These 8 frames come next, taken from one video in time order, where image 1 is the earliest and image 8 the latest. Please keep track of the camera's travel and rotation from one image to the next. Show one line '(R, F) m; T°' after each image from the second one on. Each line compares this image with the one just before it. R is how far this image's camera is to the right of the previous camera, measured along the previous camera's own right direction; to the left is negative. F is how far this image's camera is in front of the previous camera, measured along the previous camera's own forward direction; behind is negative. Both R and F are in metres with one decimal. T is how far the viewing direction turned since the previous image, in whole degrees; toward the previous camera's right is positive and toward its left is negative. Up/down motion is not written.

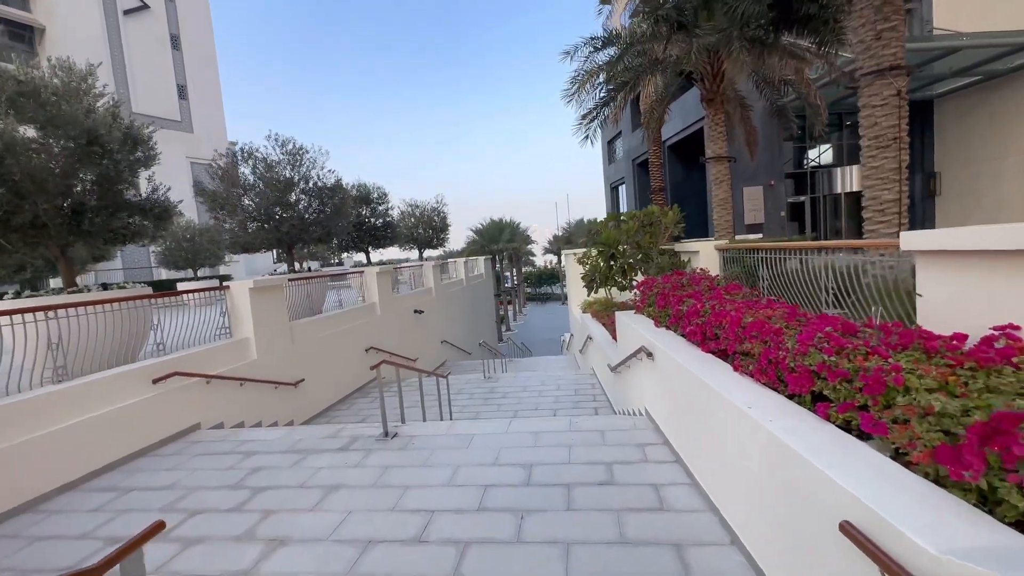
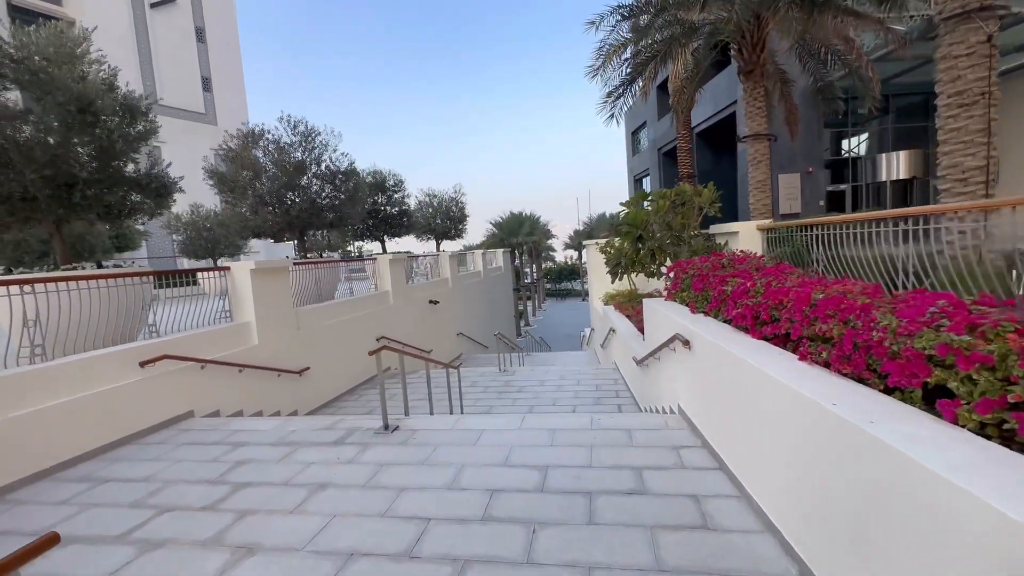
(0.0, +0.5) m; -3°
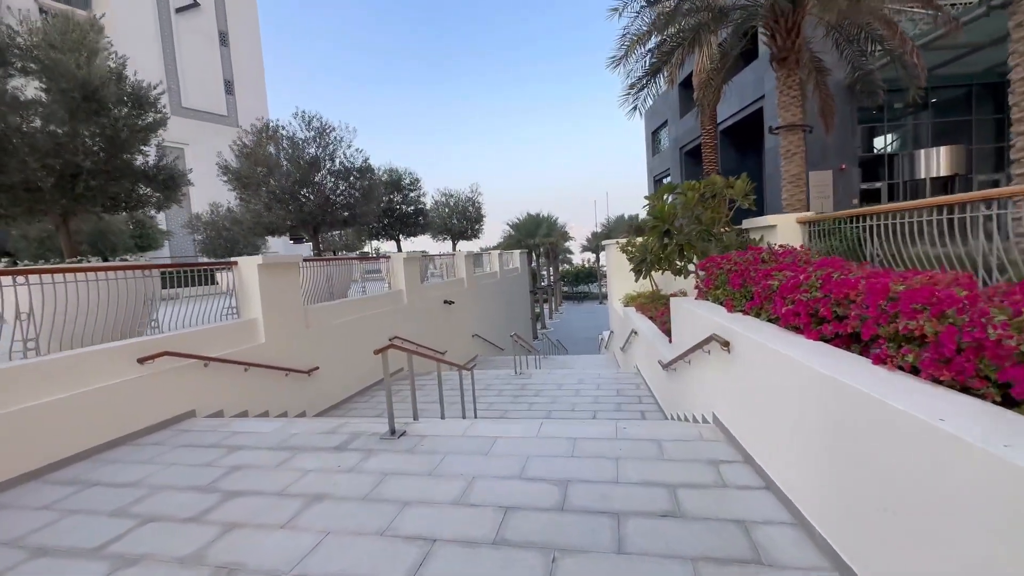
(0.0, +0.3) m; -2°
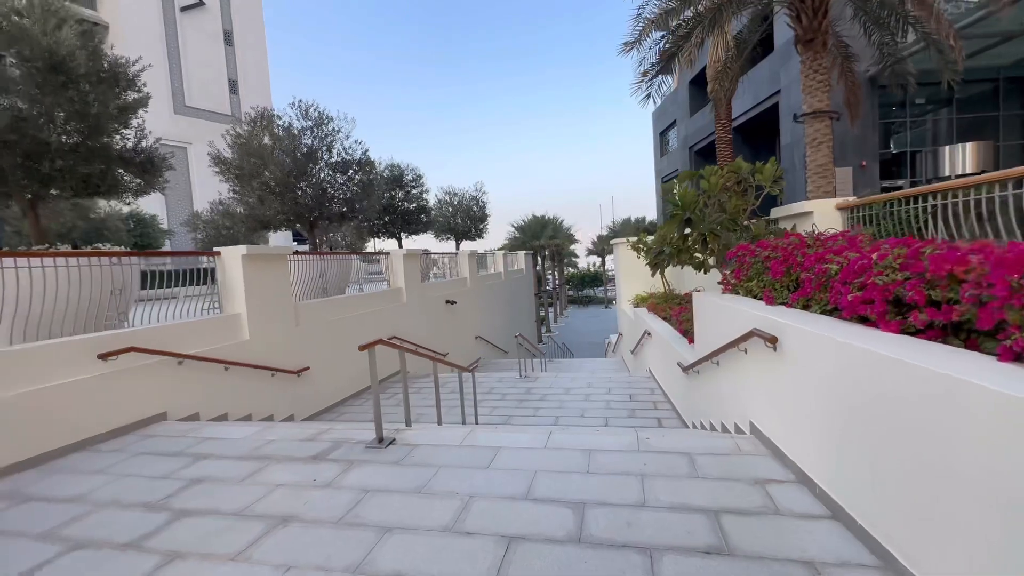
(0.0, +0.4) m; -1°
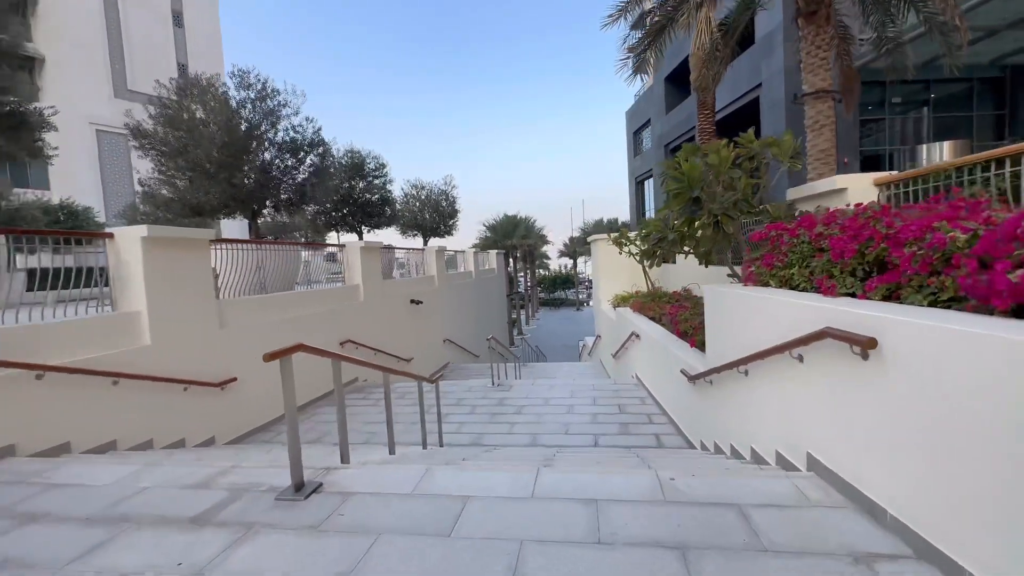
(0.0, +0.8) m; +4°
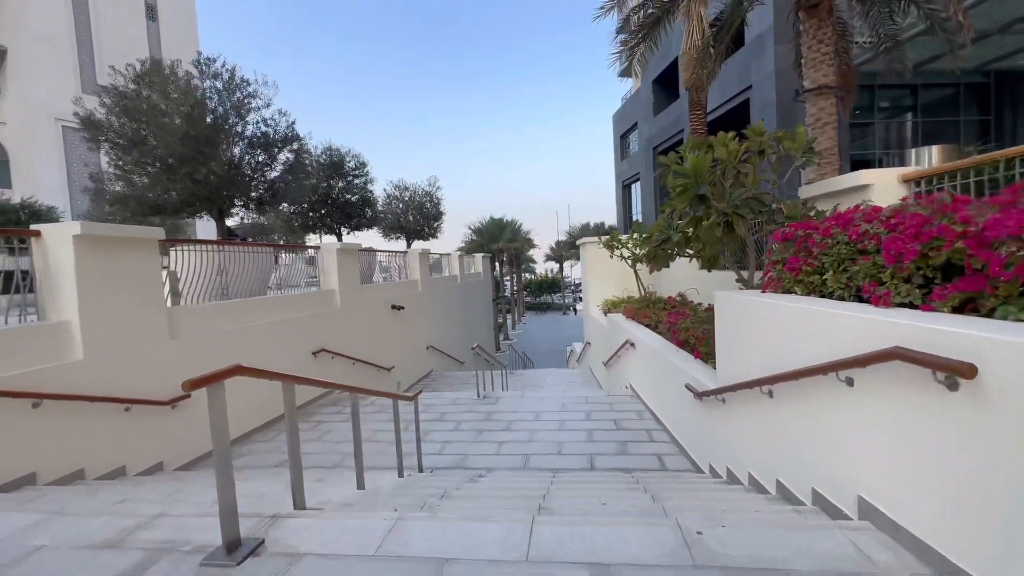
(0.0, +0.4) m; +2°
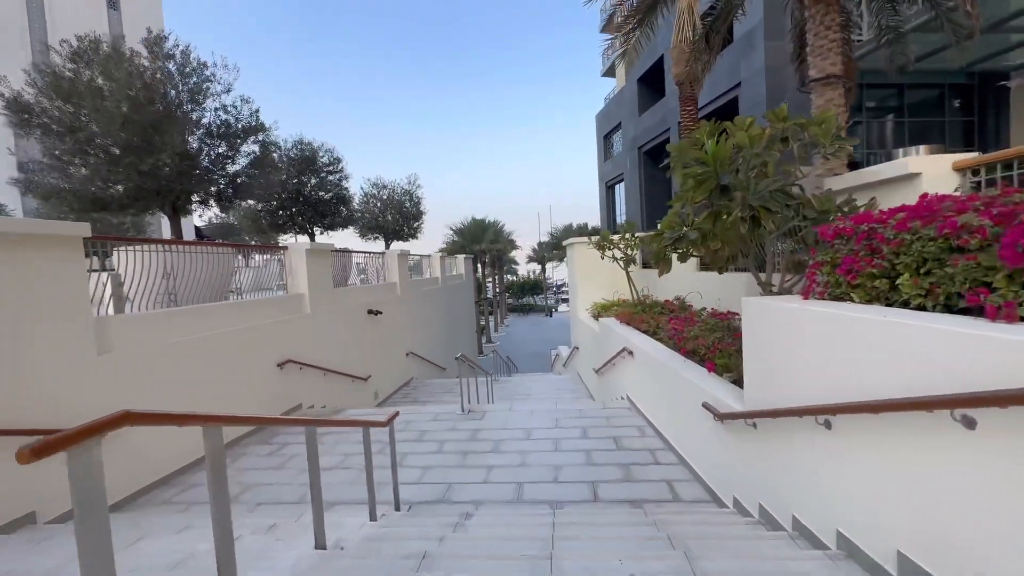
(-0.1, +0.5) m; +2°
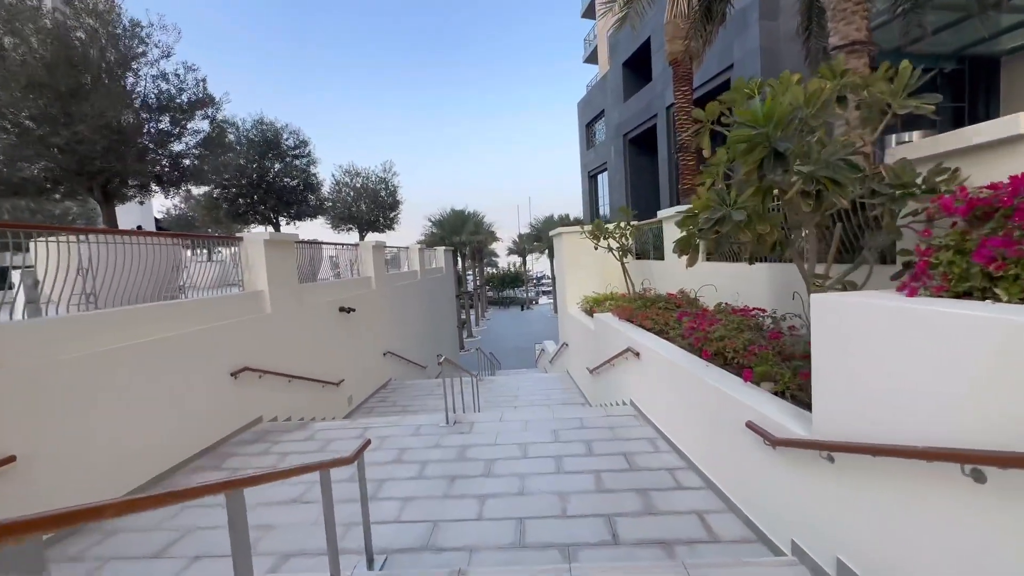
(-0.1, +0.7) m; +3°
